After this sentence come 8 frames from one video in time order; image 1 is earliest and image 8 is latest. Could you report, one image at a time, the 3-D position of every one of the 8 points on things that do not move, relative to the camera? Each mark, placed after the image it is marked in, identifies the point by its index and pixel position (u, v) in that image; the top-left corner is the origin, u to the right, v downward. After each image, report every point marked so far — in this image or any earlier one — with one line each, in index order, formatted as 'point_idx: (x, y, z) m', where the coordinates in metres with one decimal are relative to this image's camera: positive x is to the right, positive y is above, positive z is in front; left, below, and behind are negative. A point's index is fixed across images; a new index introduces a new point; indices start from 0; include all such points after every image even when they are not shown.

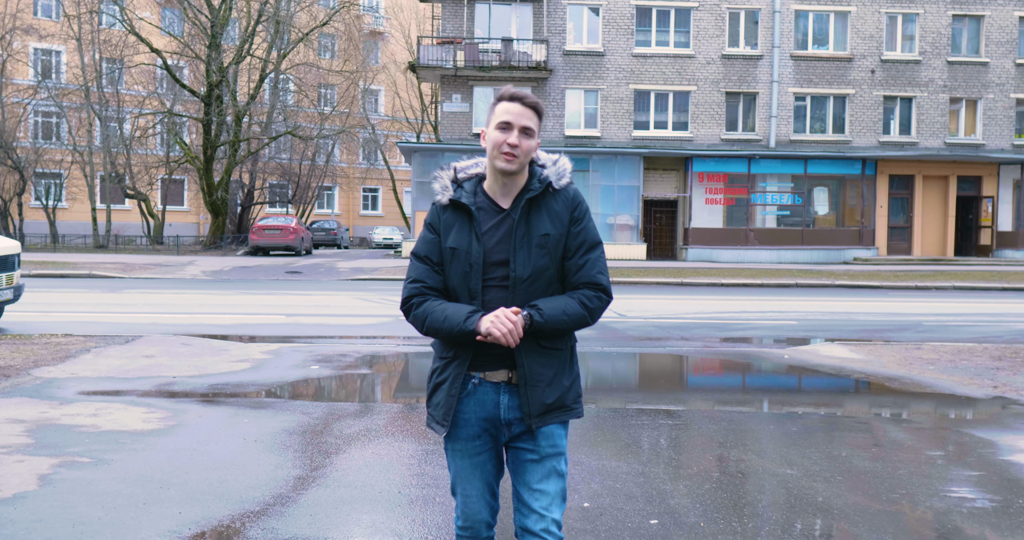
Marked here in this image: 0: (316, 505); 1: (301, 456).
0: (-0.8, -0.9, +4.0) m
1: (-1.0, -0.9, +4.9) m
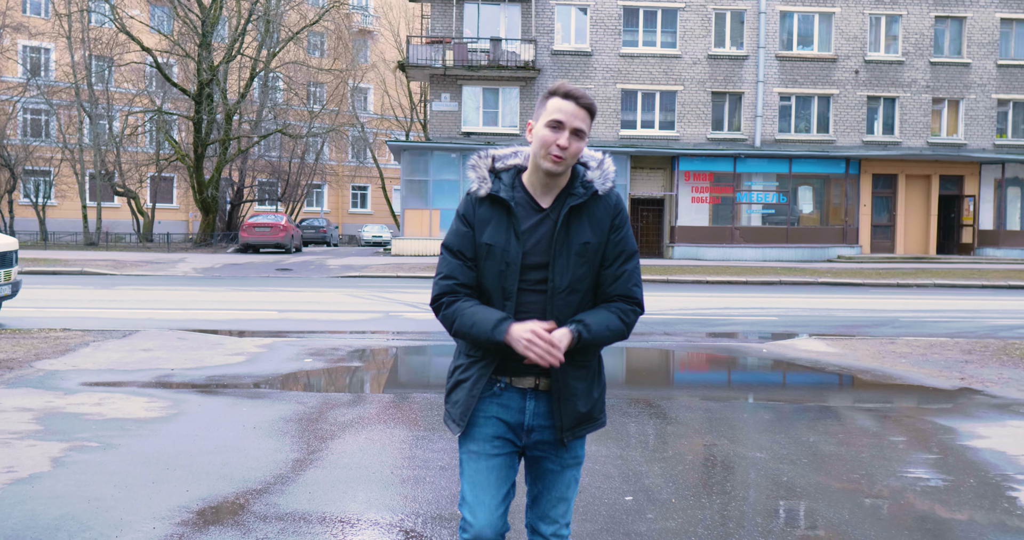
0: (-0.9, -0.9, +4.2) m
1: (-1.1, -0.9, +5.2) m
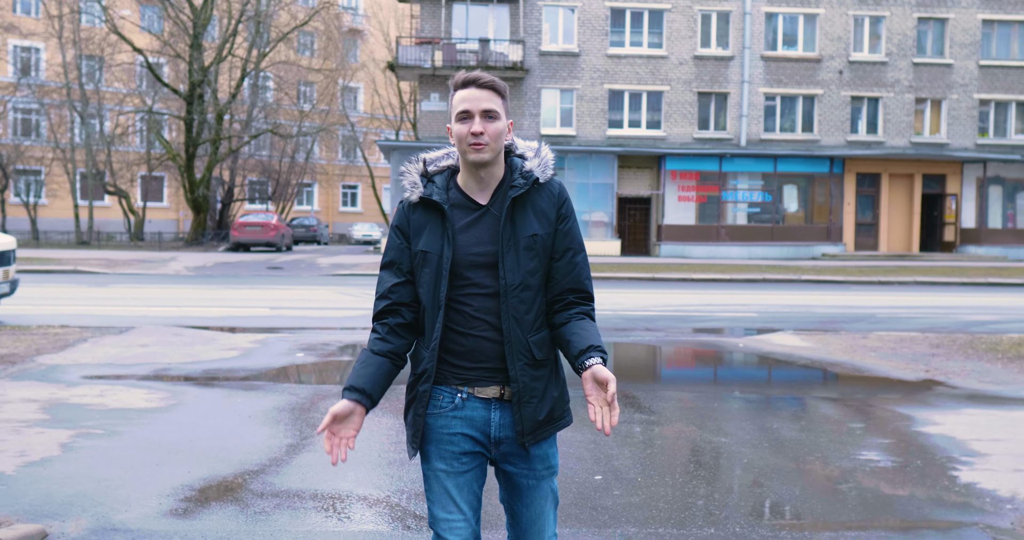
0: (-1.0, -0.9, +4.6) m
1: (-1.2, -0.9, +5.5) m
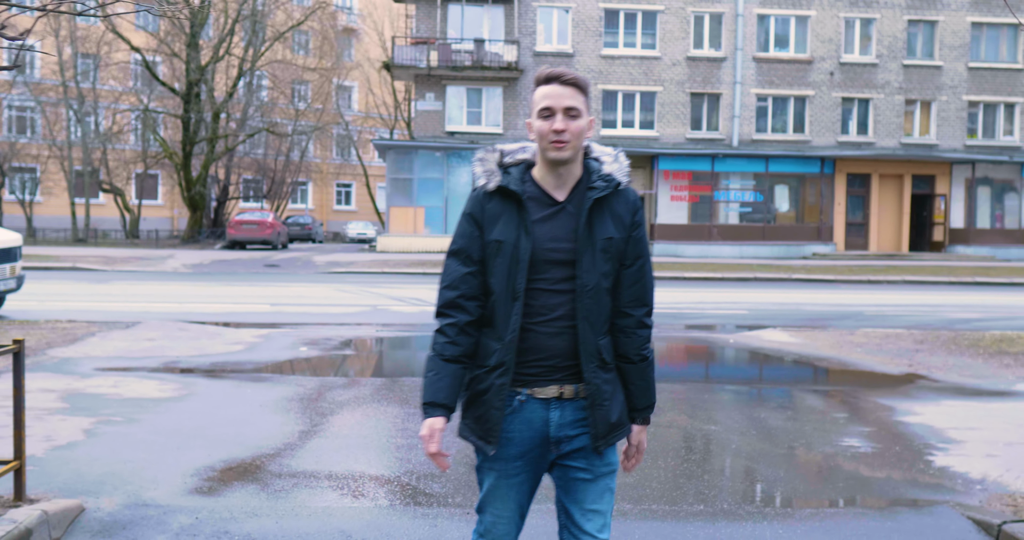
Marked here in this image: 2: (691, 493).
0: (-0.9, -0.9, +4.8) m
1: (-1.2, -0.8, +5.8) m
2: (+0.8, -1.0, +4.3) m
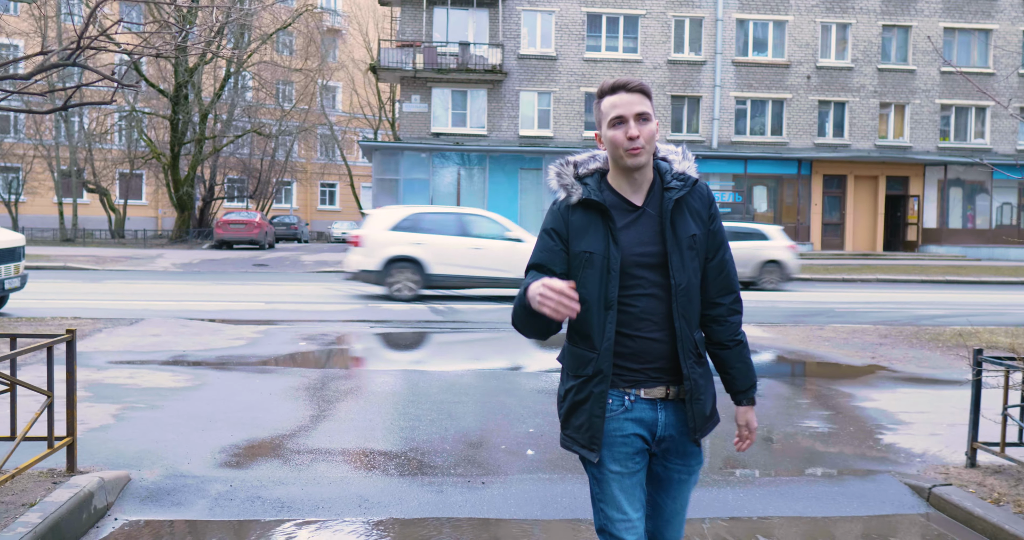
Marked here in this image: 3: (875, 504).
0: (-1.0, -0.9, +5.3) m
1: (-1.3, -0.8, +6.3) m
2: (+0.7, -0.9, +4.8) m
3: (+1.6, -1.0, +4.3) m
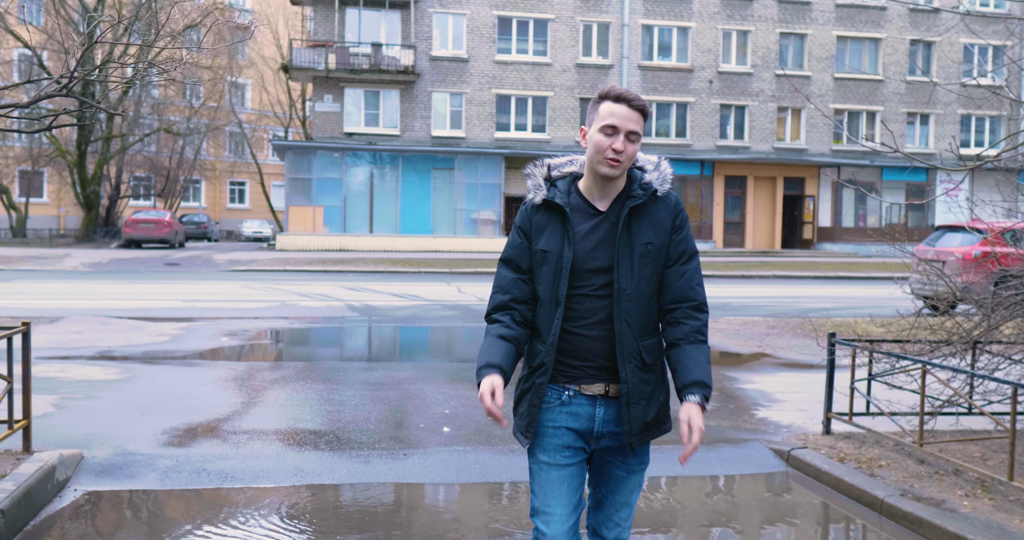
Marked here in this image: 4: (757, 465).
0: (-1.5, -0.8, +5.8) m
1: (-1.8, -0.8, +6.7) m
2: (+0.3, -0.9, +5.4) m
3: (+1.2, -1.0, +5.0) m
4: (+1.2, -1.0, +5.0) m
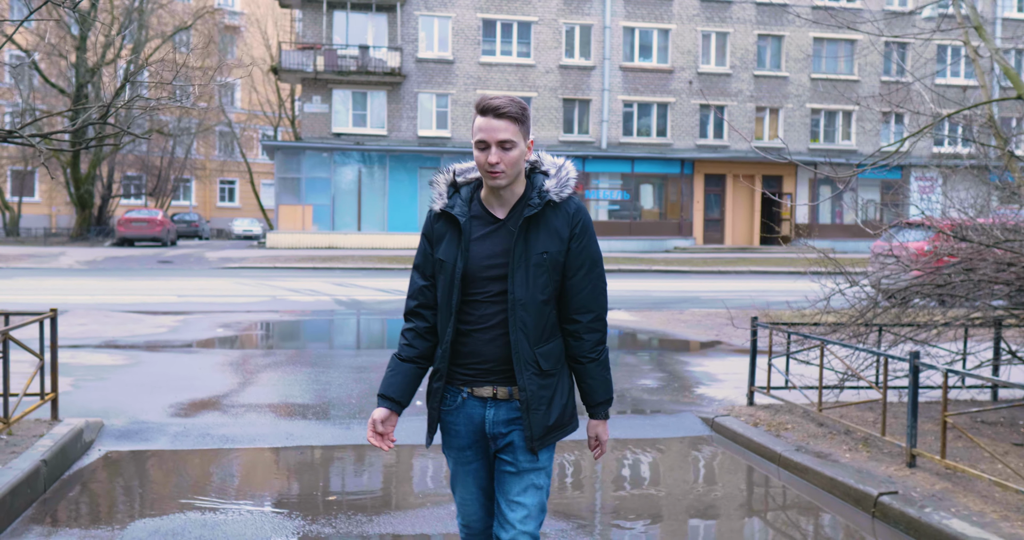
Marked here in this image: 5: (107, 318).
0: (-1.7, -0.8, +6.6) m
1: (-2.1, -0.8, +7.5) m
2: (+0.1, -0.9, +6.2) m
3: (+0.9, -0.9, +5.8) m
4: (+1.0, -0.9, +5.7) m
5: (-4.6, -0.6, +11.3) m
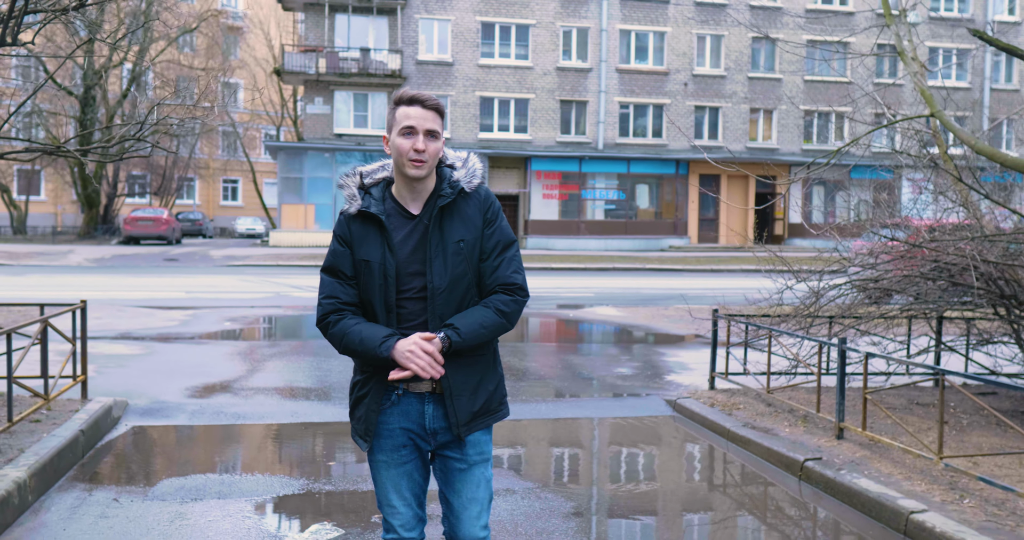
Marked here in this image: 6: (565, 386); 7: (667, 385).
0: (-1.8, -0.8, +7.2) m
1: (-2.2, -0.8, +8.1) m
2: (0.0, -0.9, +6.8) m
3: (+0.8, -0.9, +6.4) m
4: (+0.9, -0.9, +6.4) m
5: (-4.7, -0.5, +11.9) m
6: (+0.4, -0.8, +7.3) m
7: (+1.1, -0.8, +7.2) m
